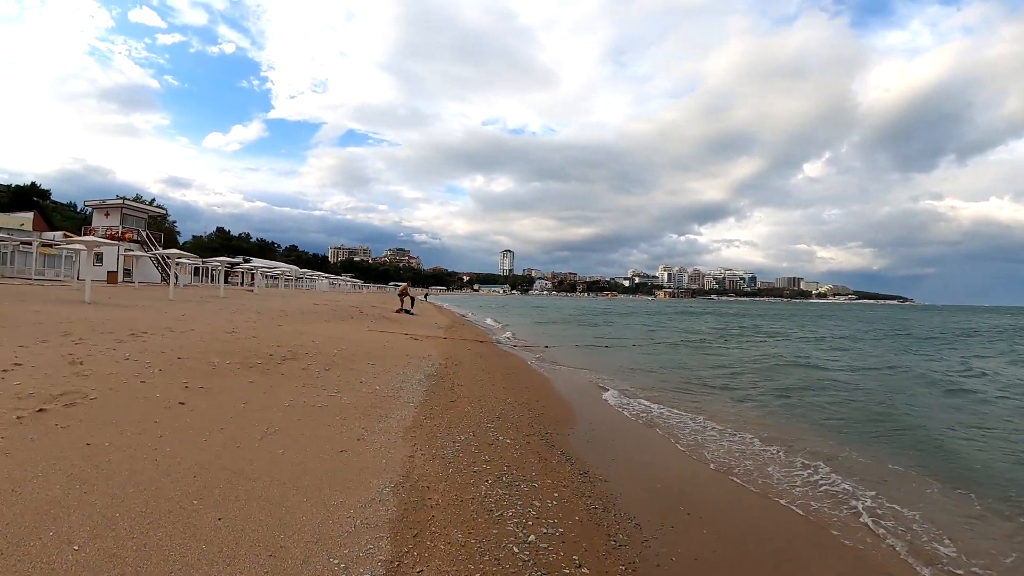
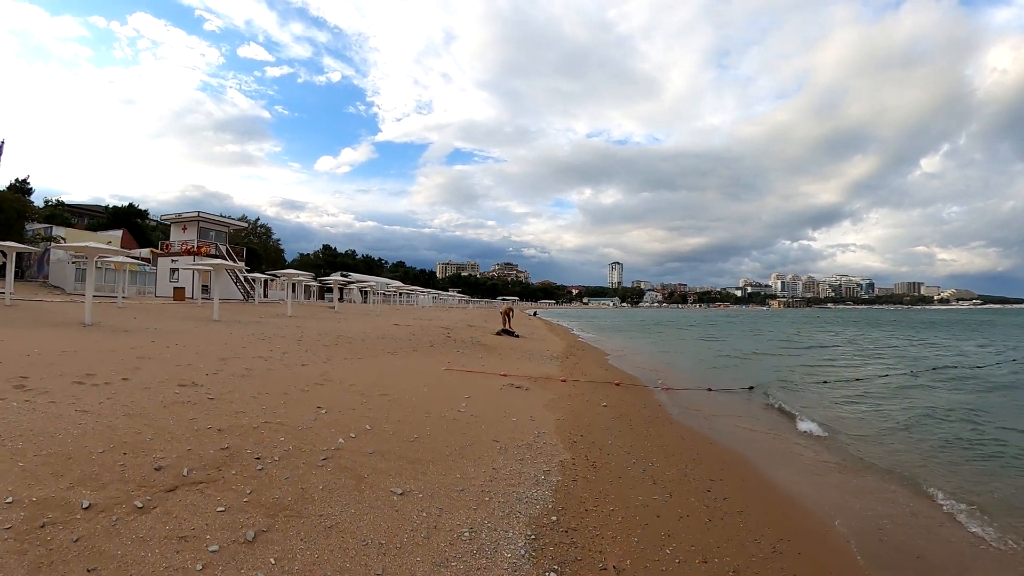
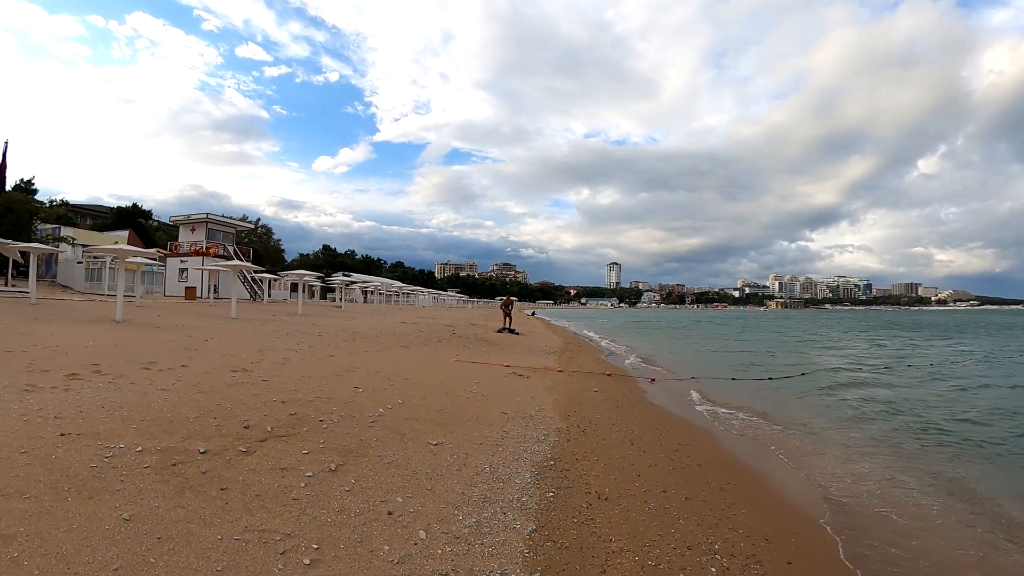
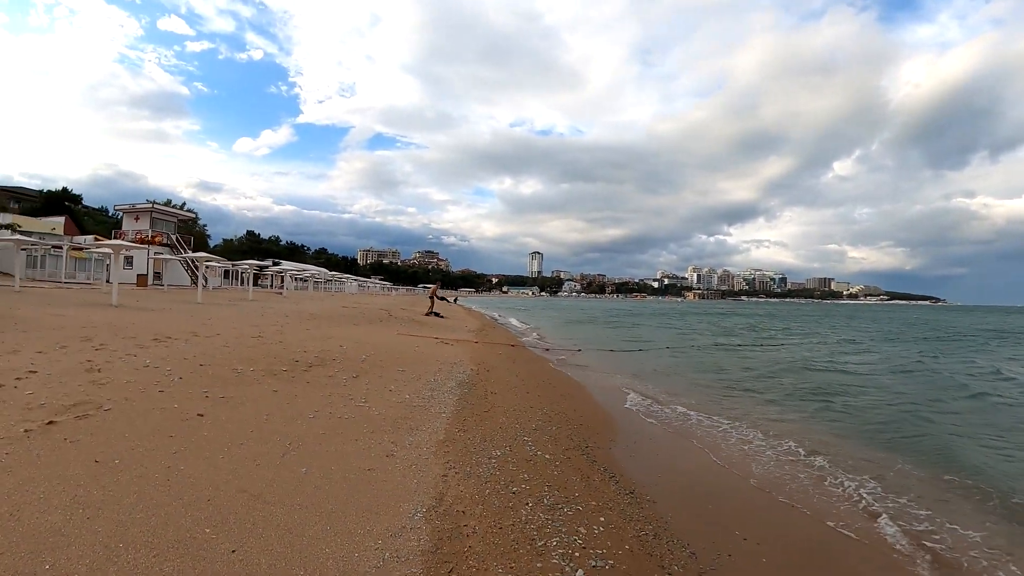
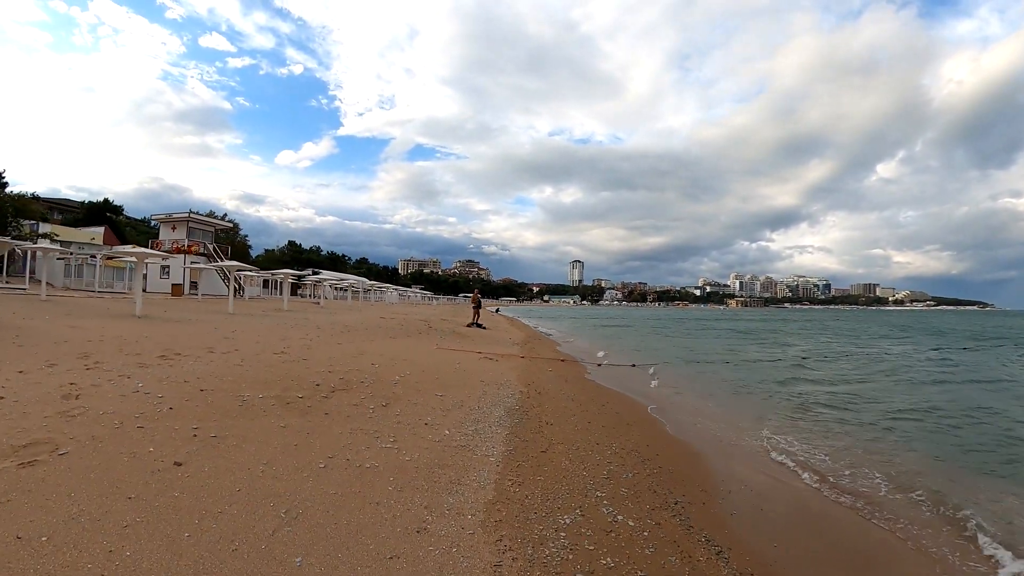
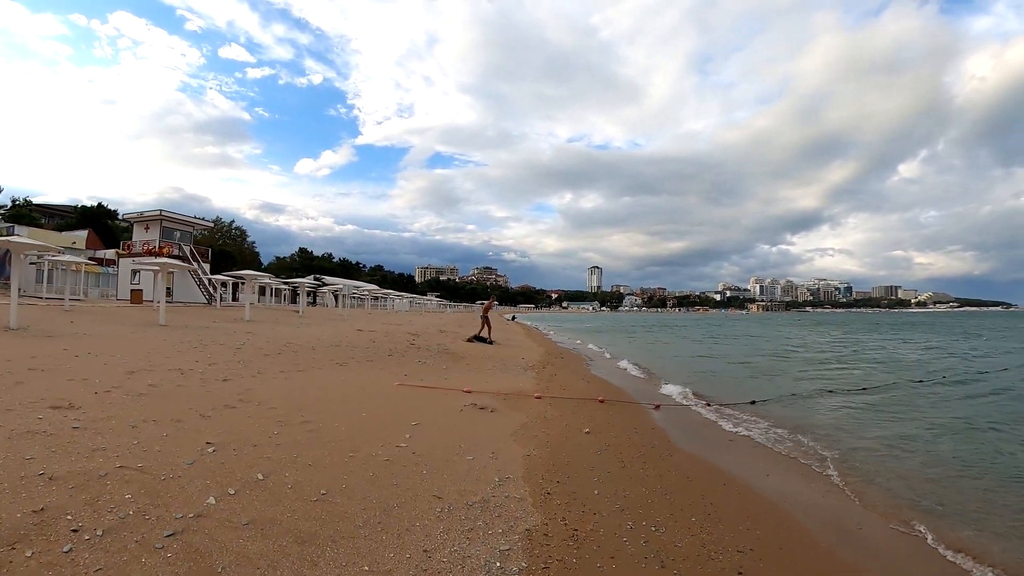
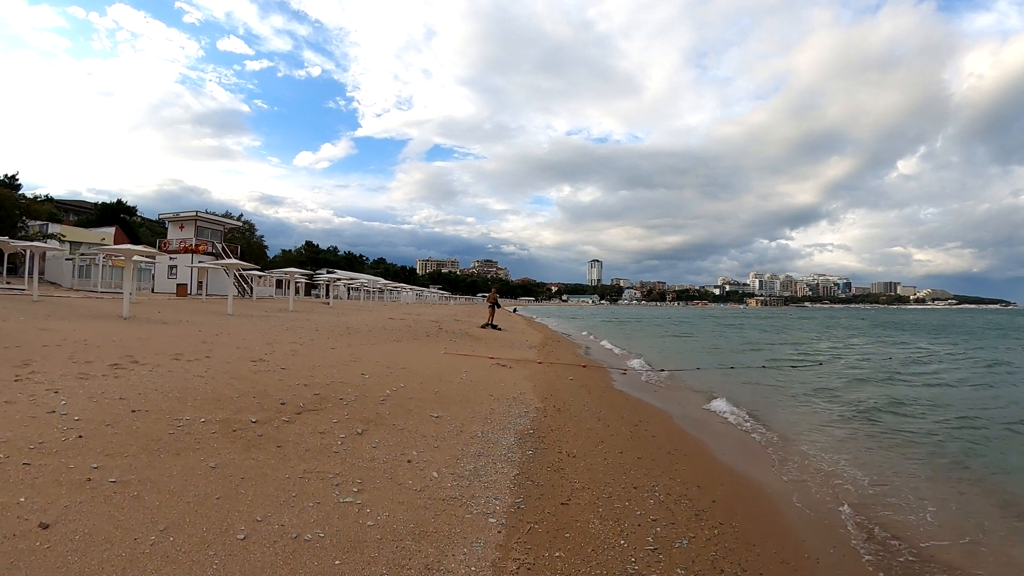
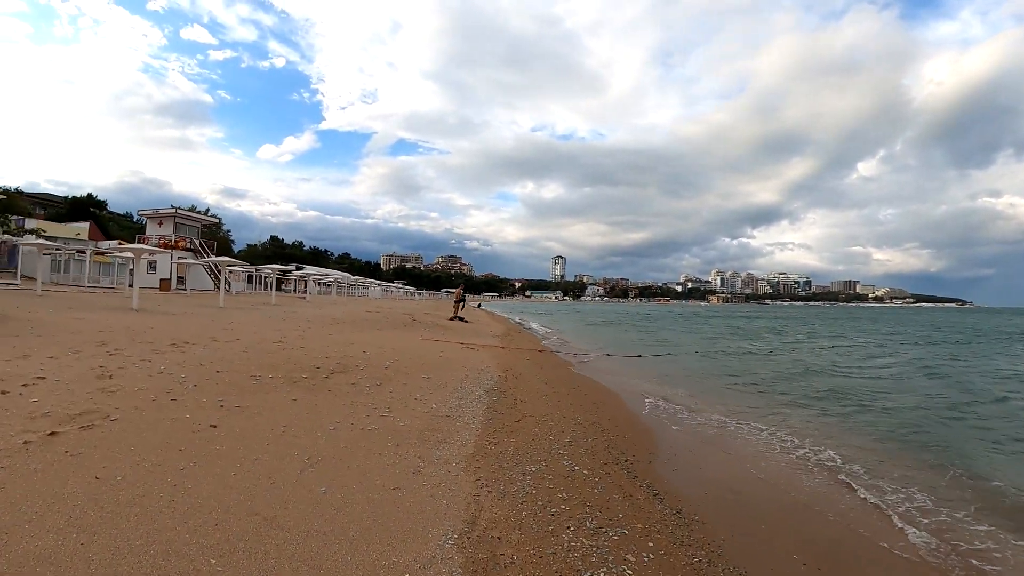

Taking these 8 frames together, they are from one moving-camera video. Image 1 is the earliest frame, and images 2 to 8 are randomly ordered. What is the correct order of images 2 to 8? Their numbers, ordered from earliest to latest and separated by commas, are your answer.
4, 8, 5, 7, 3, 2, 6
